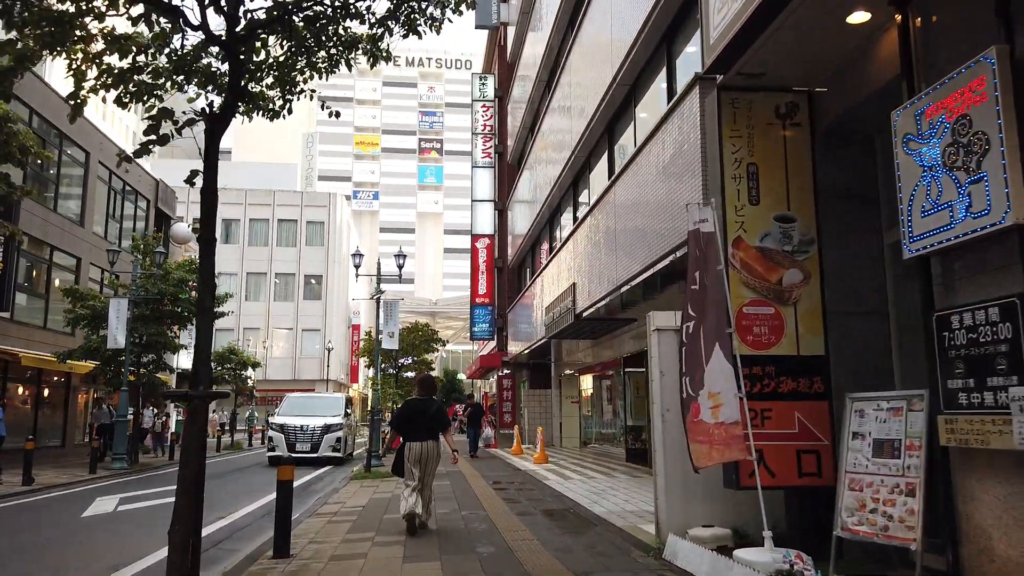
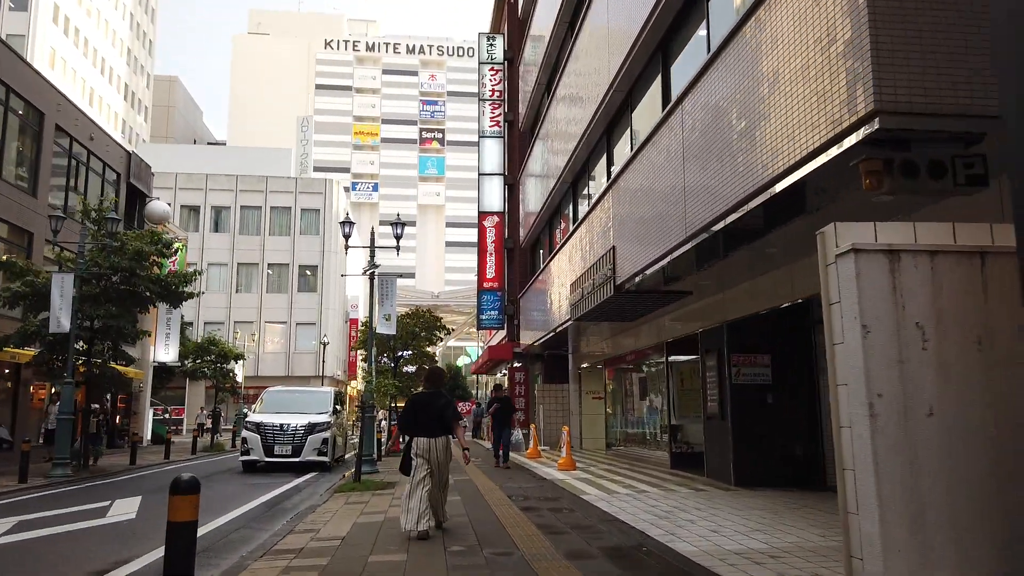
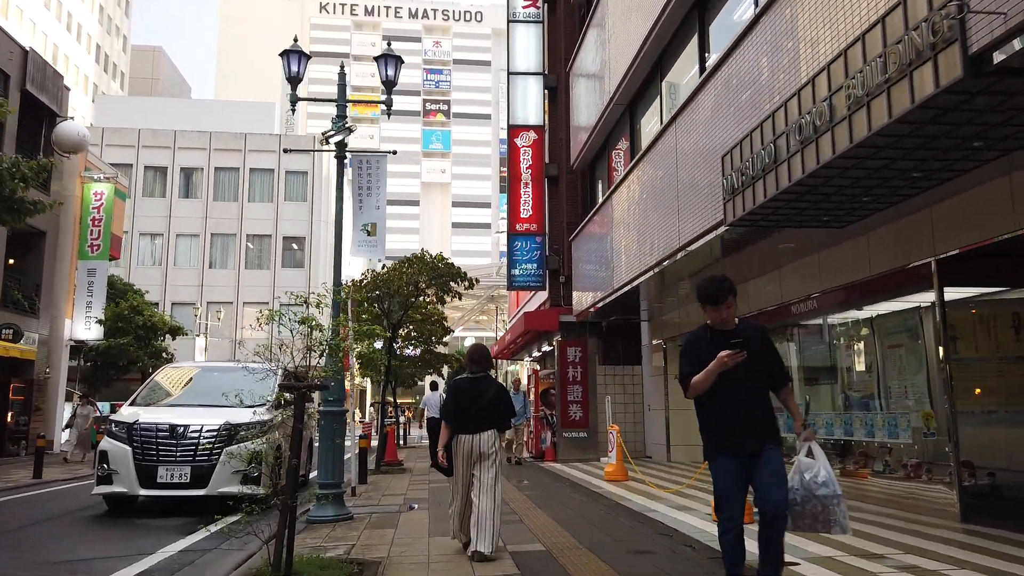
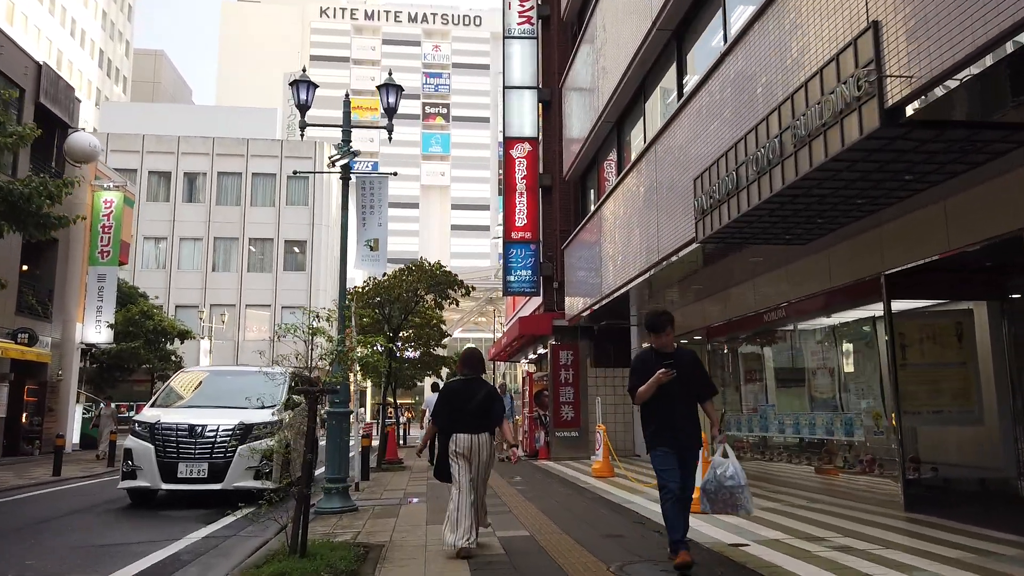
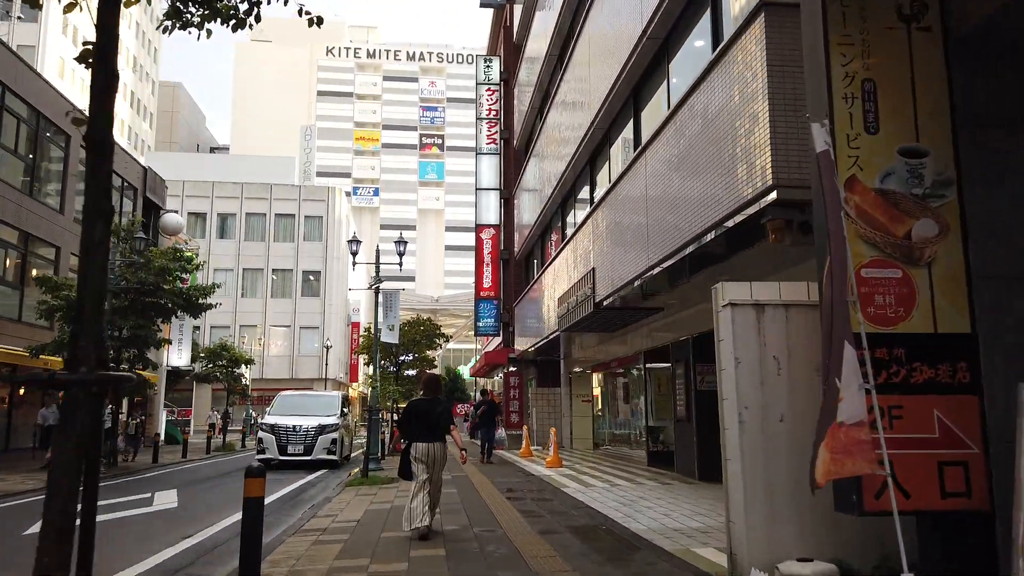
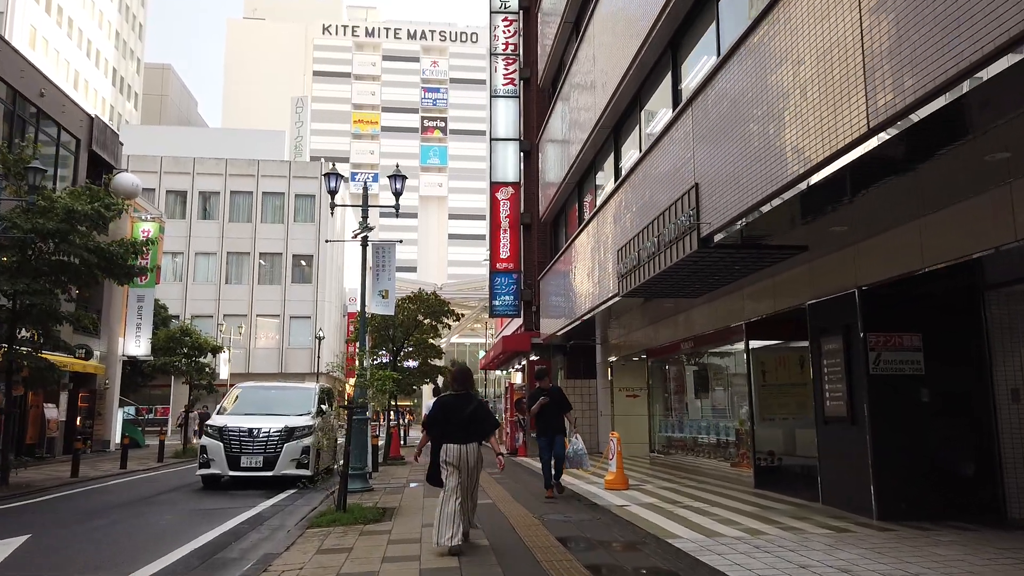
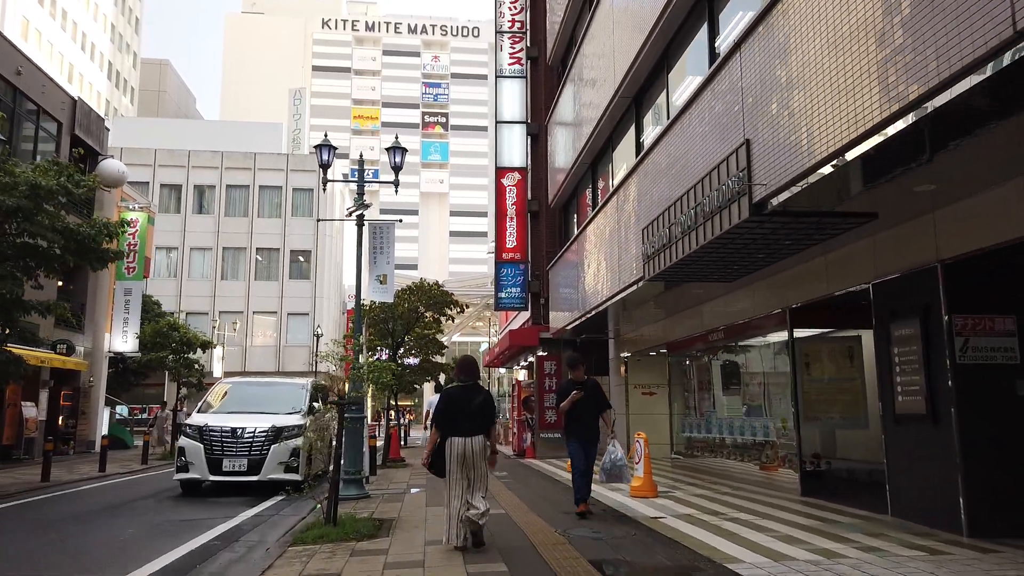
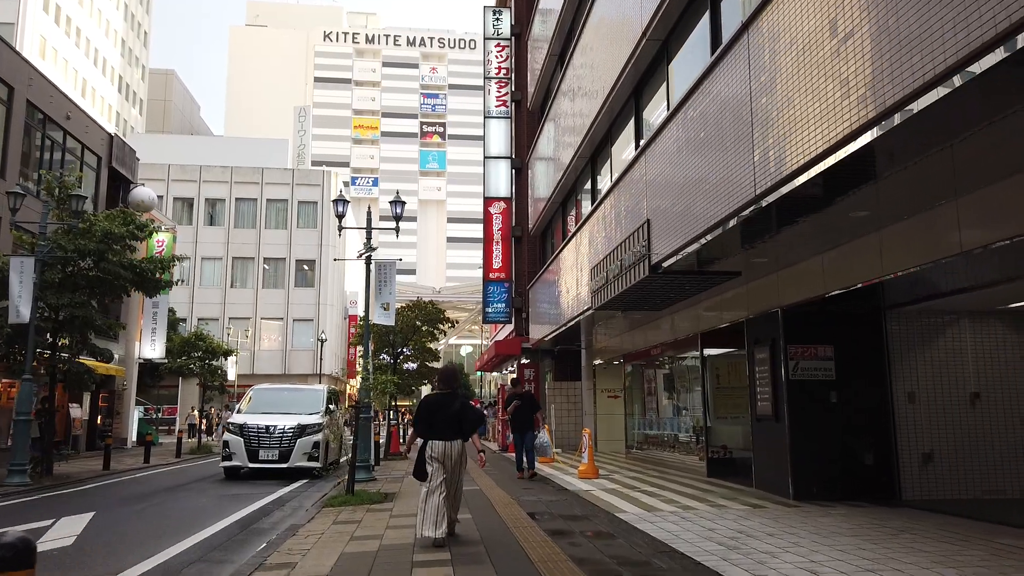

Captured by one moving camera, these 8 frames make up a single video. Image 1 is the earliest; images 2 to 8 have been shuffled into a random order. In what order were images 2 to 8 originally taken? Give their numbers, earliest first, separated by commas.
5, 2, 8, 6, 7, 4, 3
